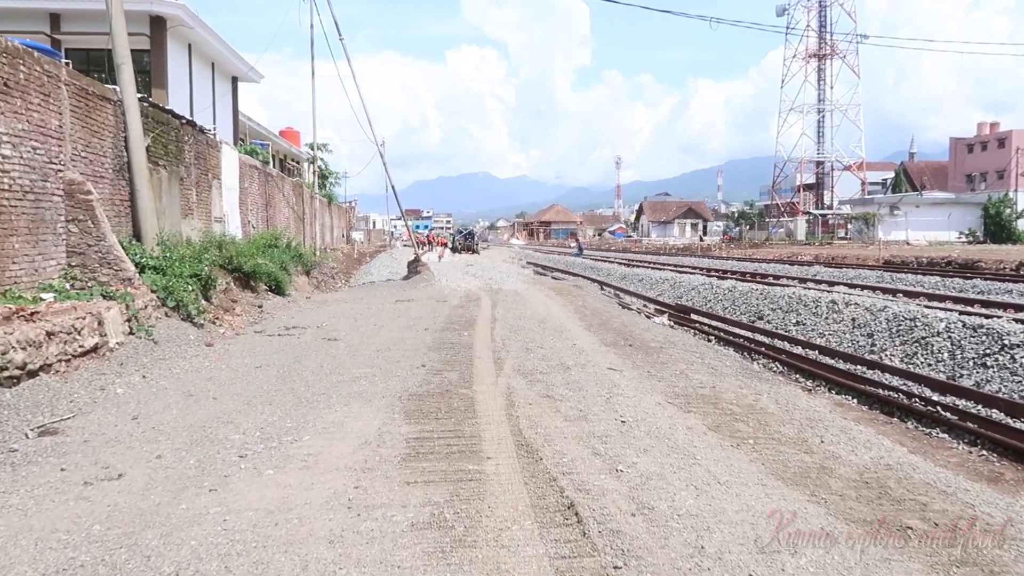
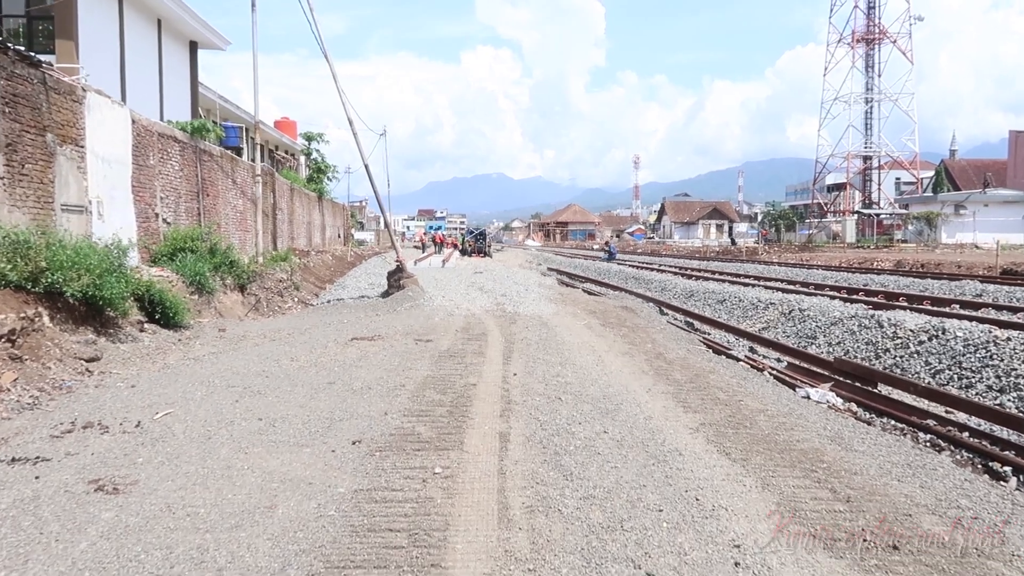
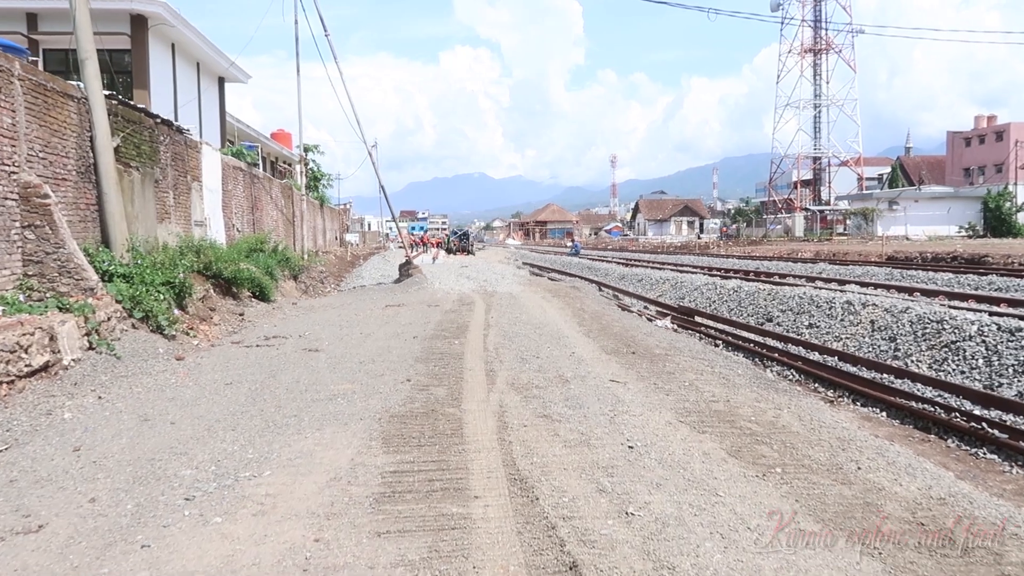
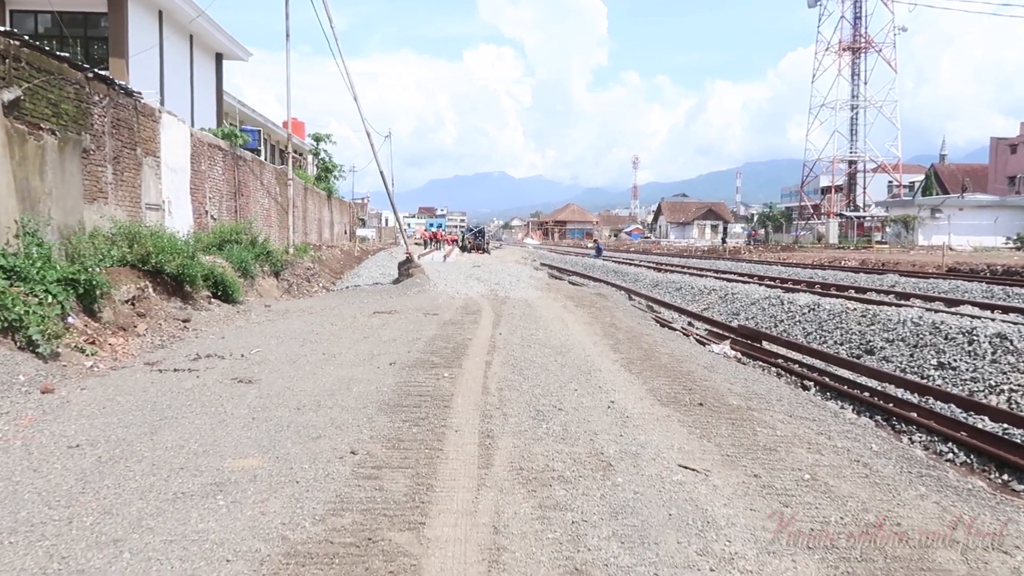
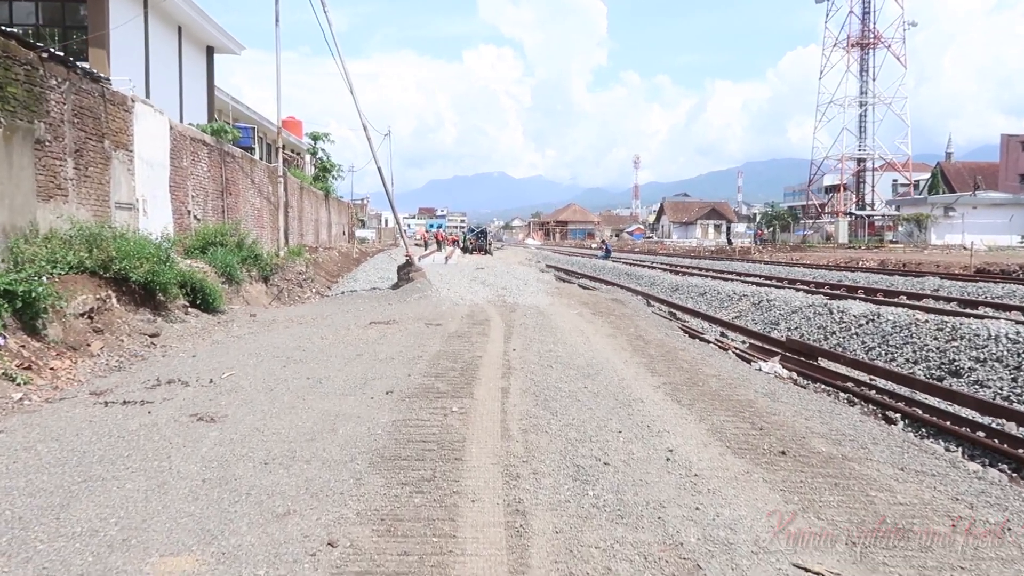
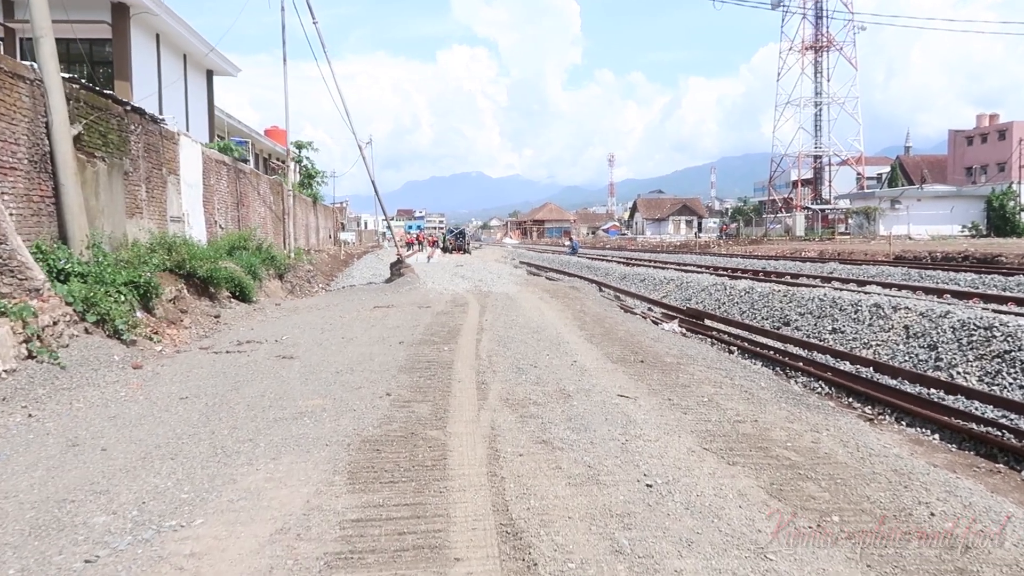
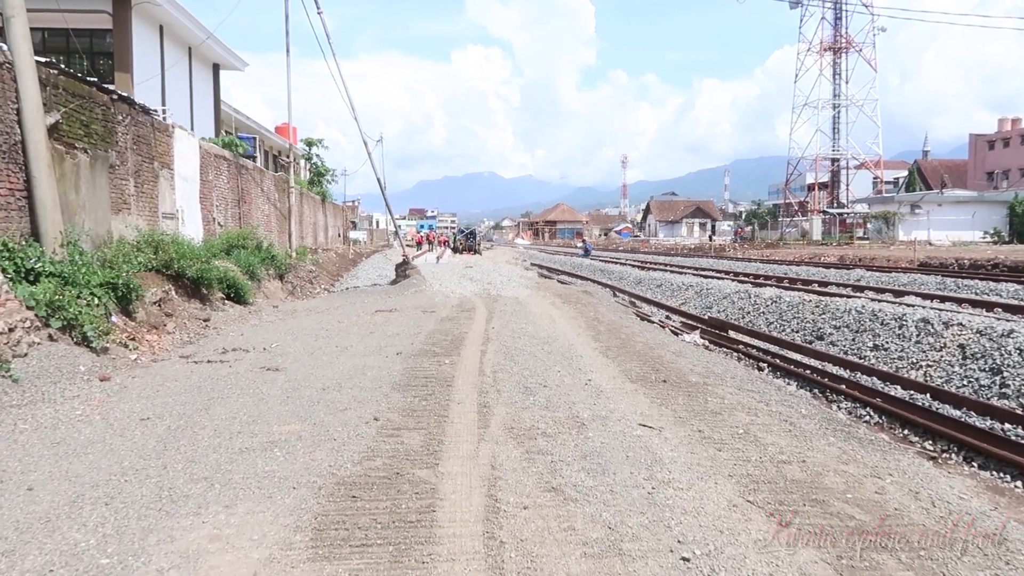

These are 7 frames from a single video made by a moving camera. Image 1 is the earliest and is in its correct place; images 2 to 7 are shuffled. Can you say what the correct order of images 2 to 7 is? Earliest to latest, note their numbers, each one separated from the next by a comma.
3, 6, 7, 4, 5, 2
